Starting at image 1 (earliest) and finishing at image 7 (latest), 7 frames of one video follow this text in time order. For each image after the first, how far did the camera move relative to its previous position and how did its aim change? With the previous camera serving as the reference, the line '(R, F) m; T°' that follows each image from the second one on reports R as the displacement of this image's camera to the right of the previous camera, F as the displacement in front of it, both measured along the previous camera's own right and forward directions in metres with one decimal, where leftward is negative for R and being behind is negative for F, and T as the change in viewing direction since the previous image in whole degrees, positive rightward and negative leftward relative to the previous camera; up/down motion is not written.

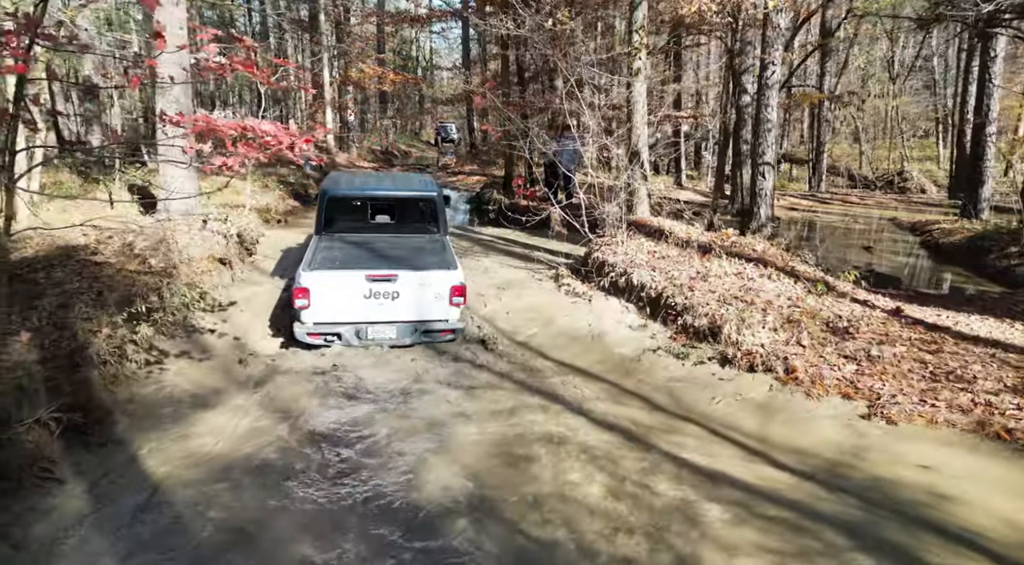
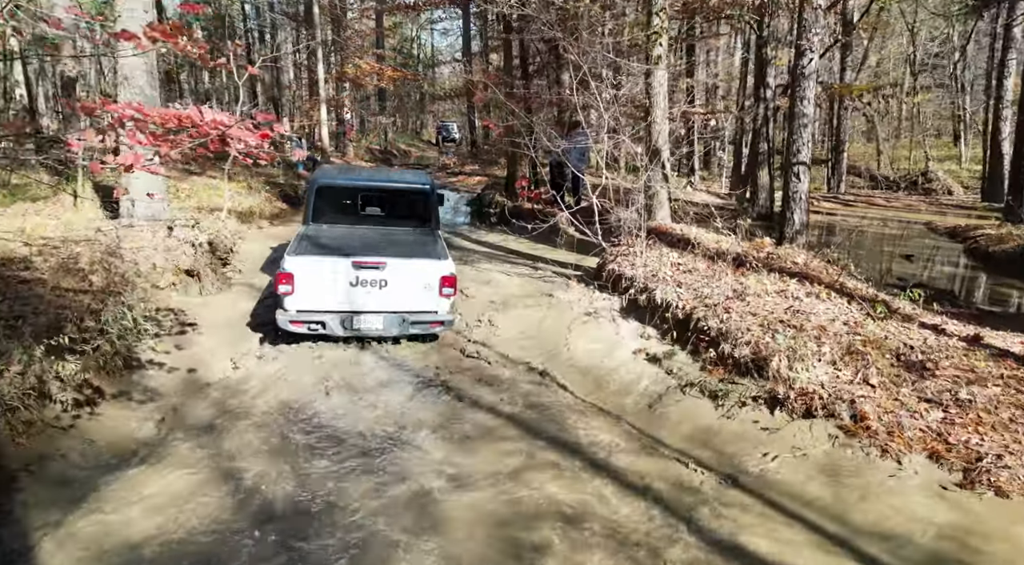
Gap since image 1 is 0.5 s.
(0.0, +1.2) m; 0°
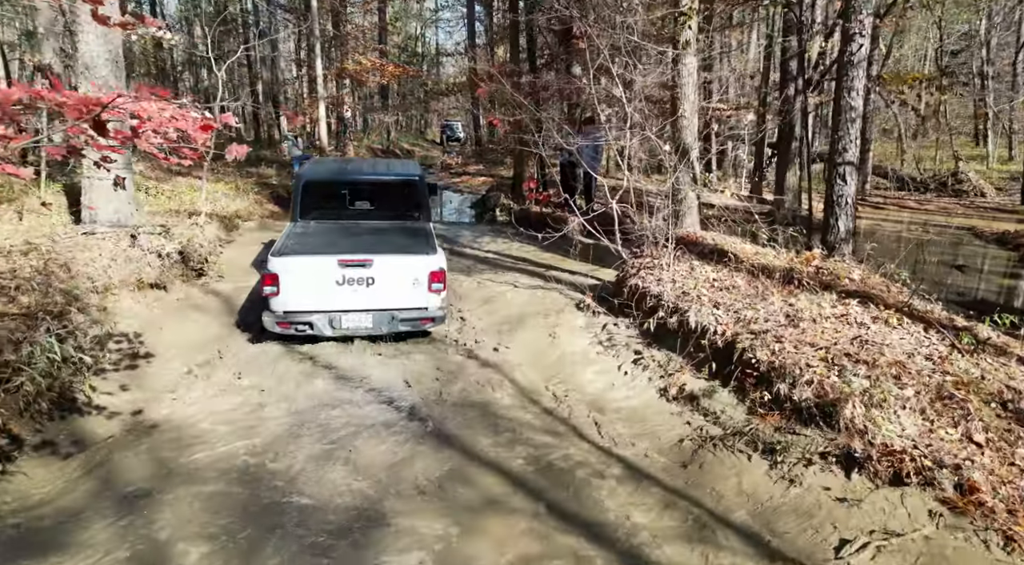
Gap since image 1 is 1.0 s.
(0.0, +1.2) m; 0°
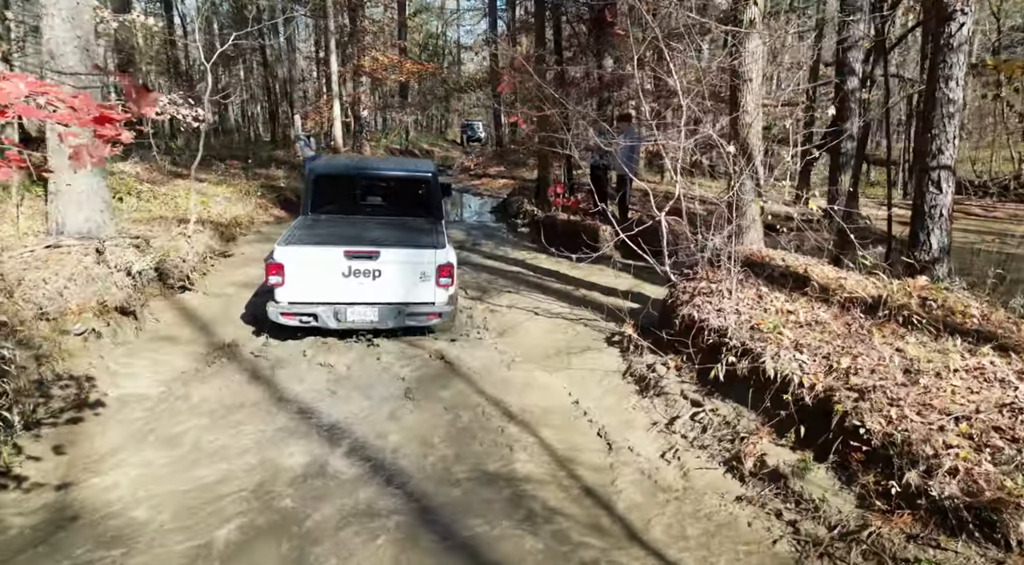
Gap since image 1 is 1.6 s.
(-0.1, +1.4) m; -2°
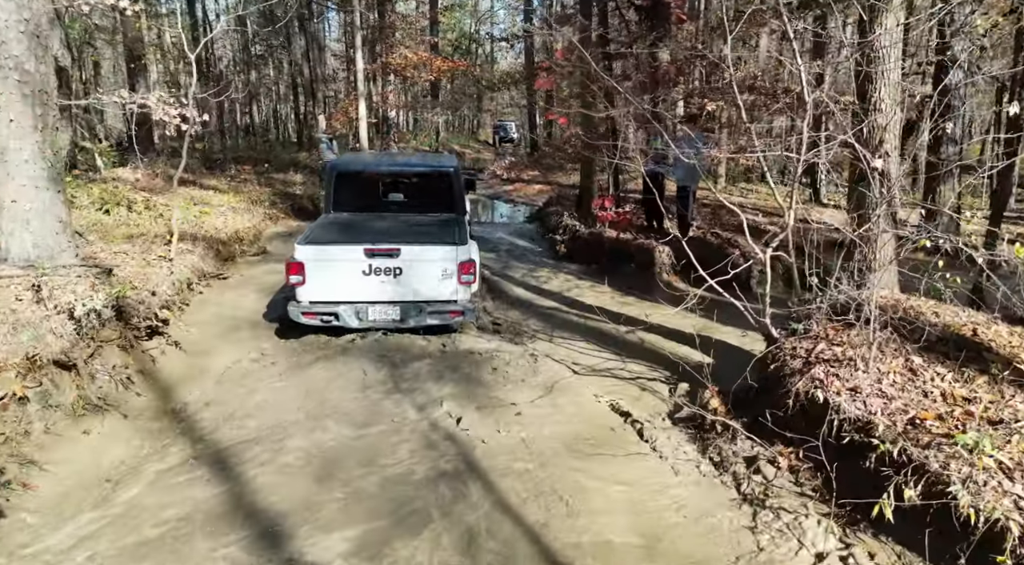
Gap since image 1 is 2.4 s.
(-0.1, +1.8) m; -3°
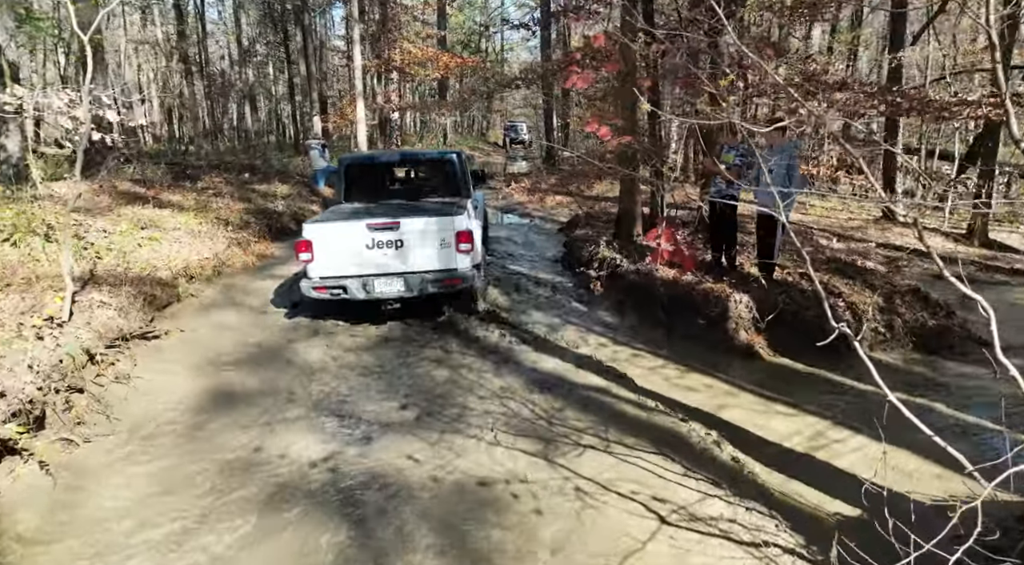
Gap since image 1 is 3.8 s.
(-0.2, +2.5) m; -1°
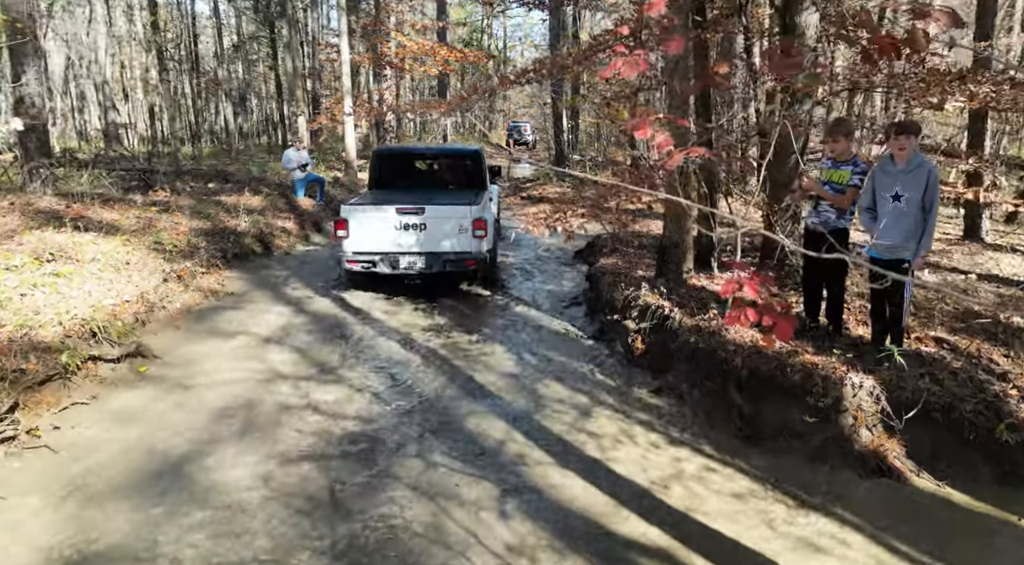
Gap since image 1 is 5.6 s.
(-0.1, +2.3) m; 0°
